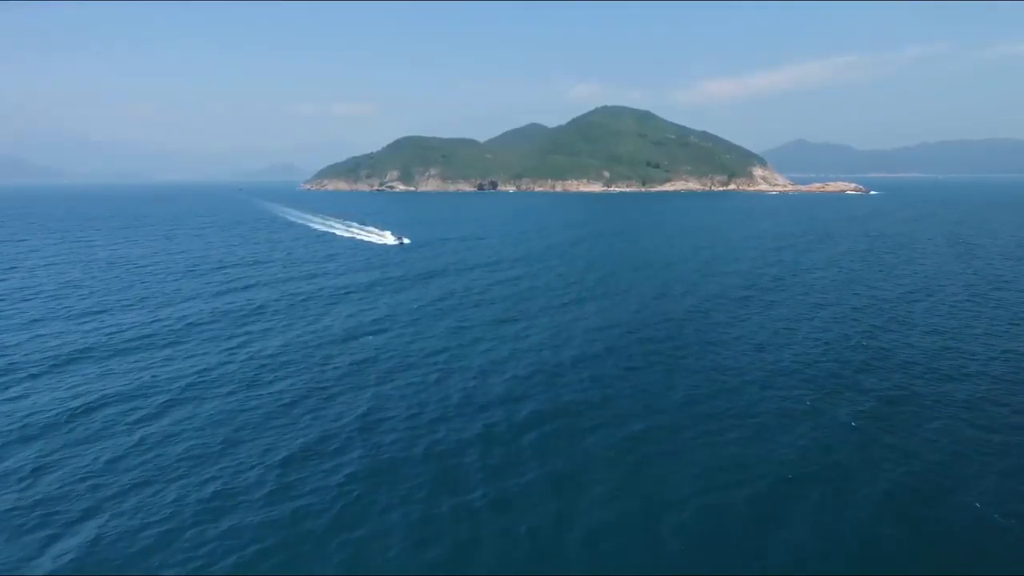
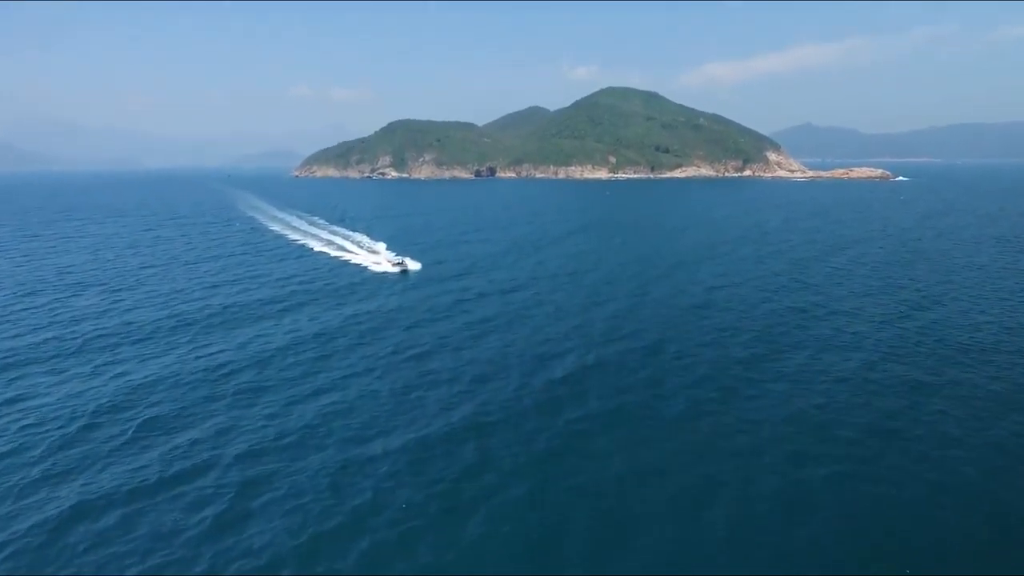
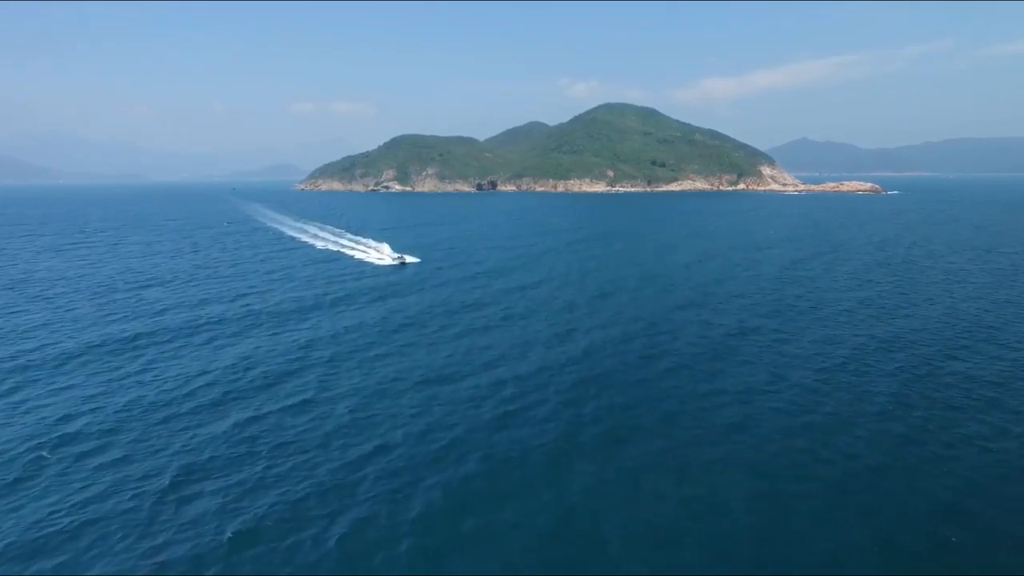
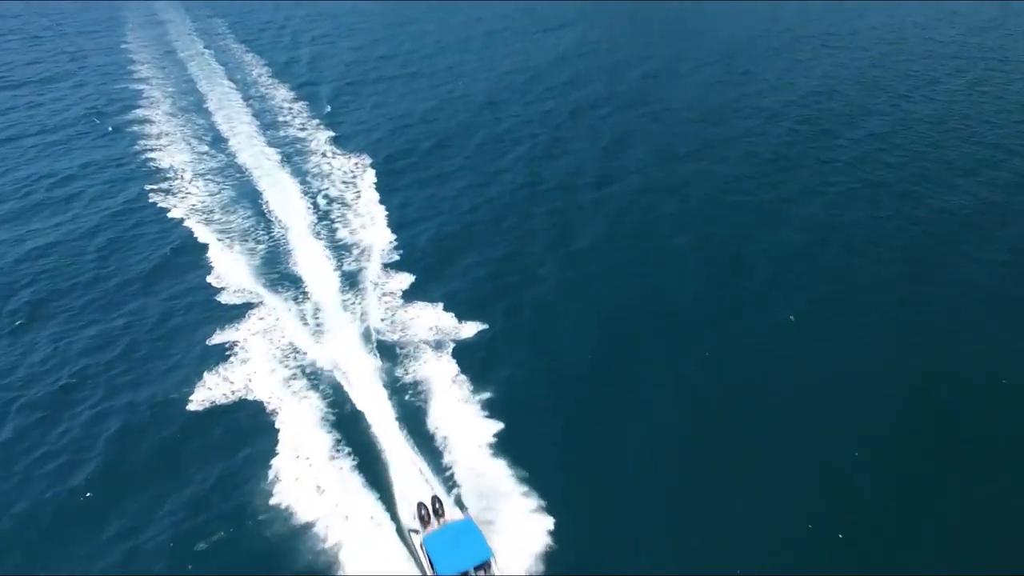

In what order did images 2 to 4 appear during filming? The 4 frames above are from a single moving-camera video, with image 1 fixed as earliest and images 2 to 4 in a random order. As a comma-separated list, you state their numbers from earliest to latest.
3, 2, 4
